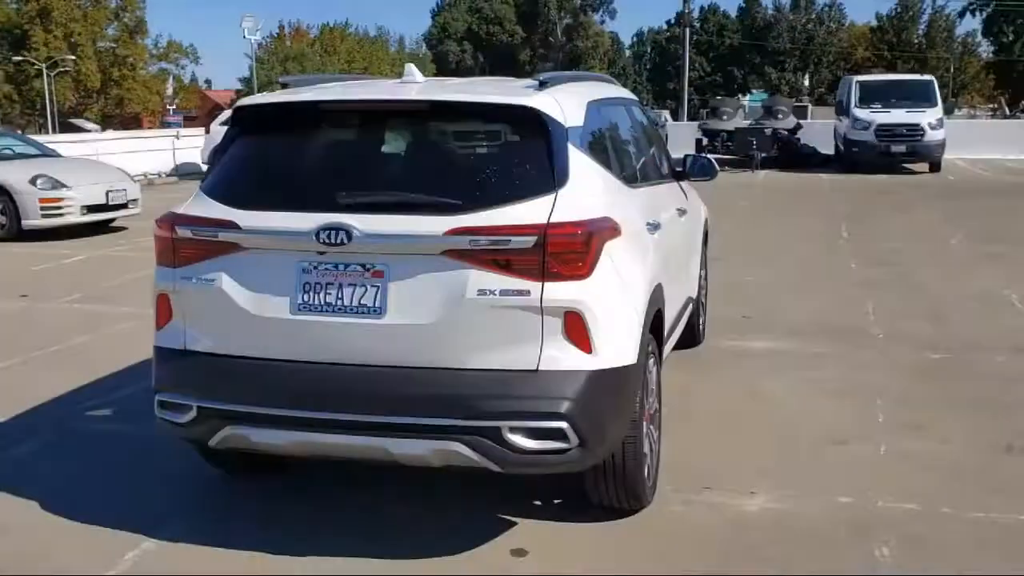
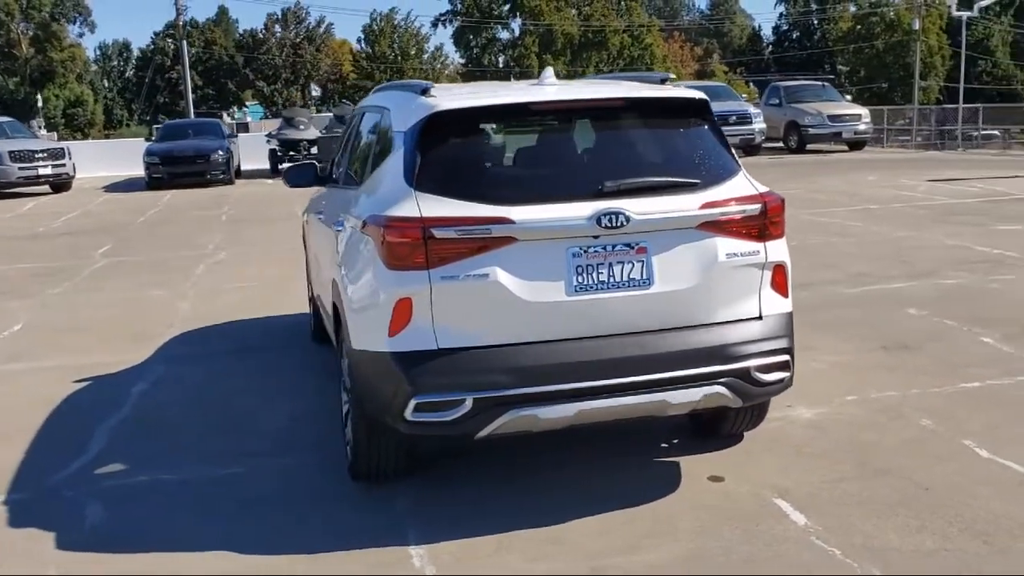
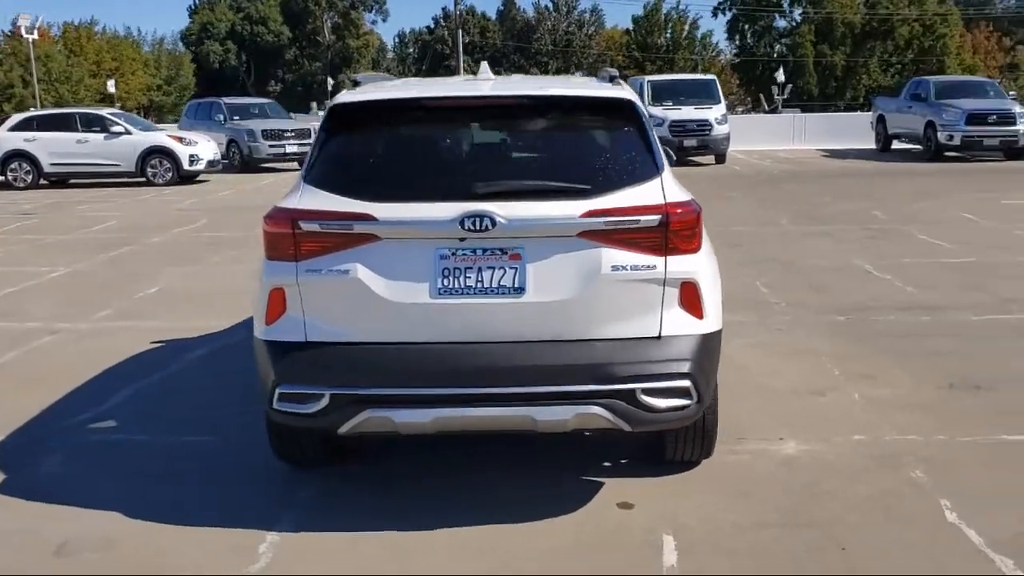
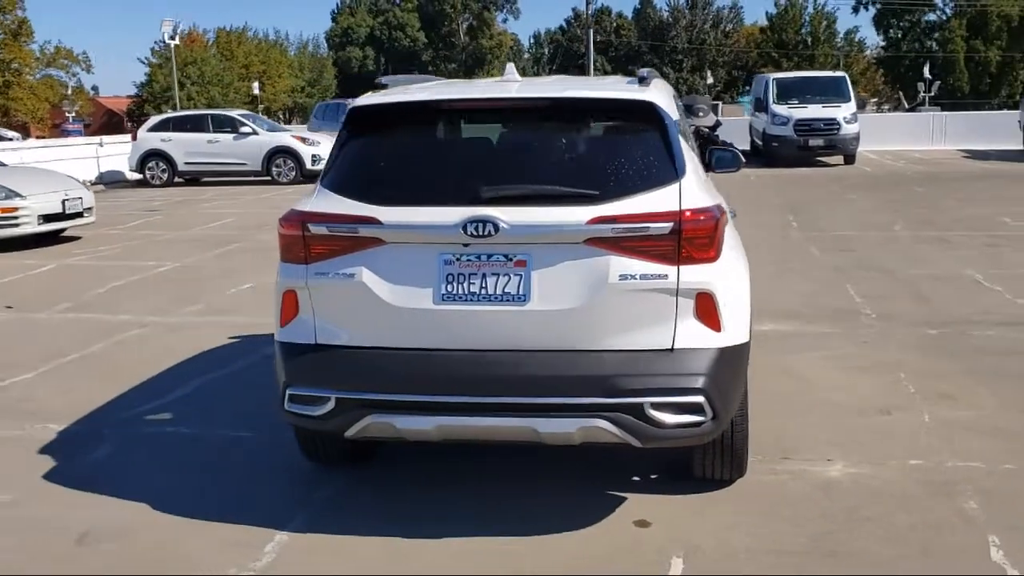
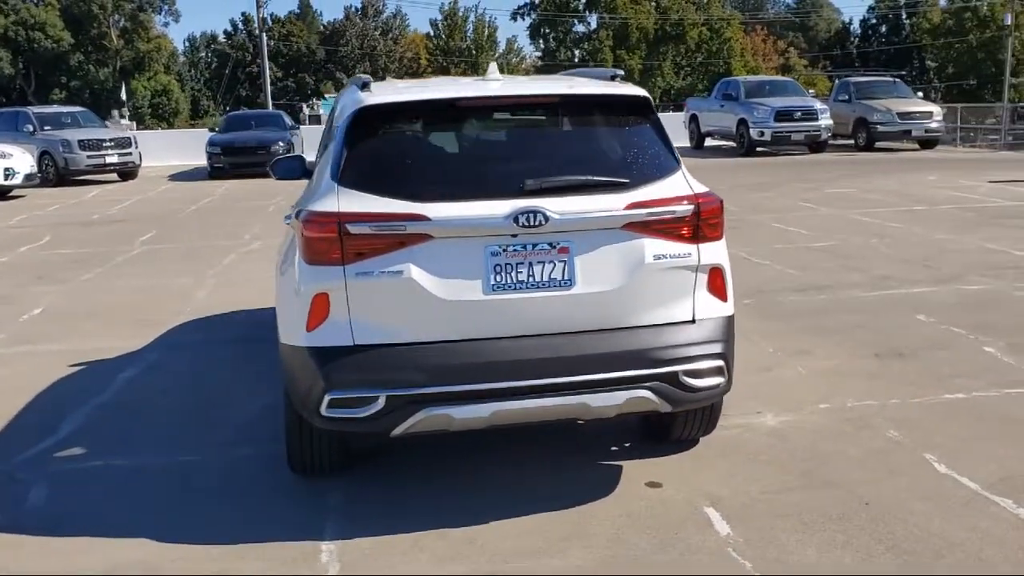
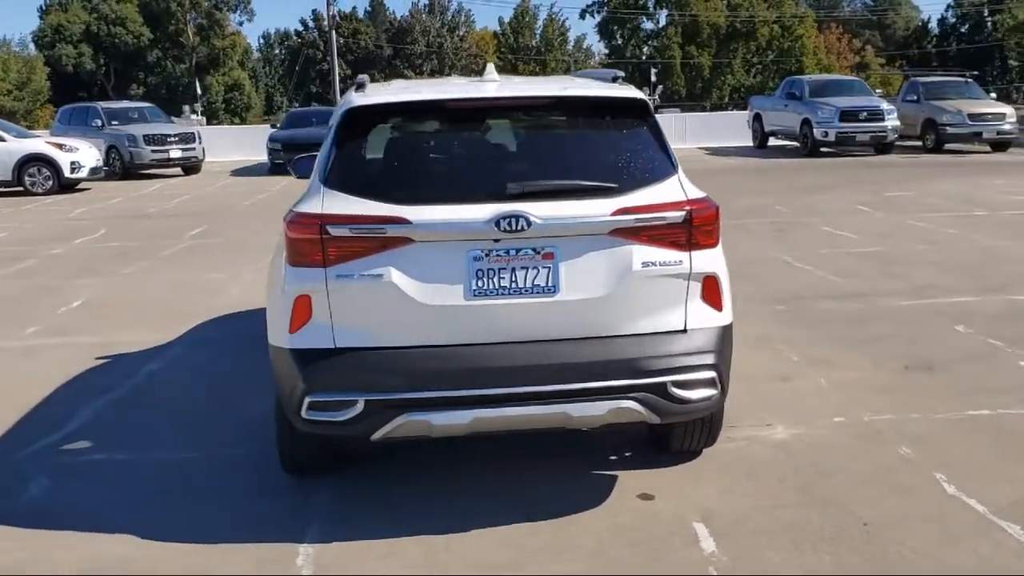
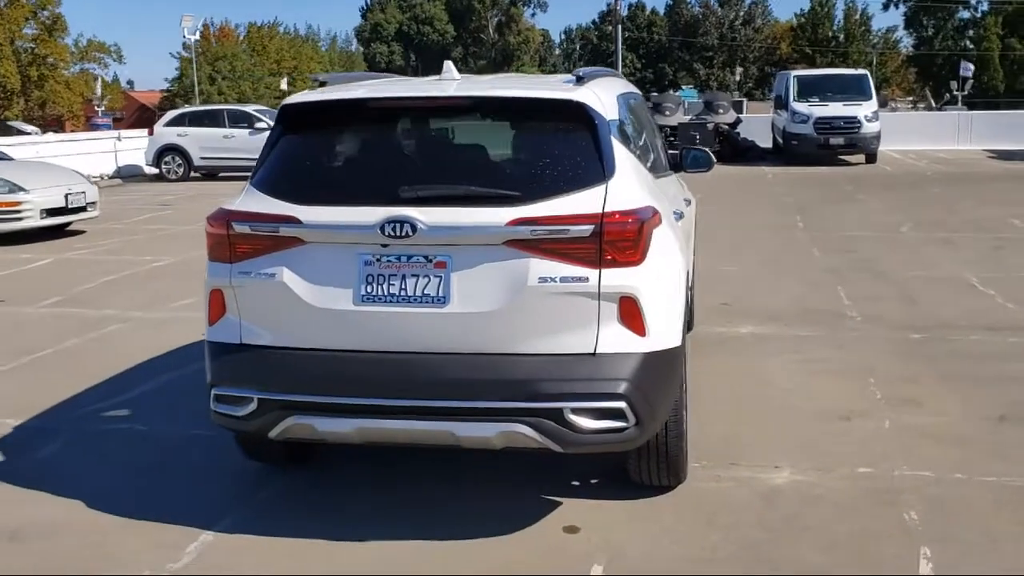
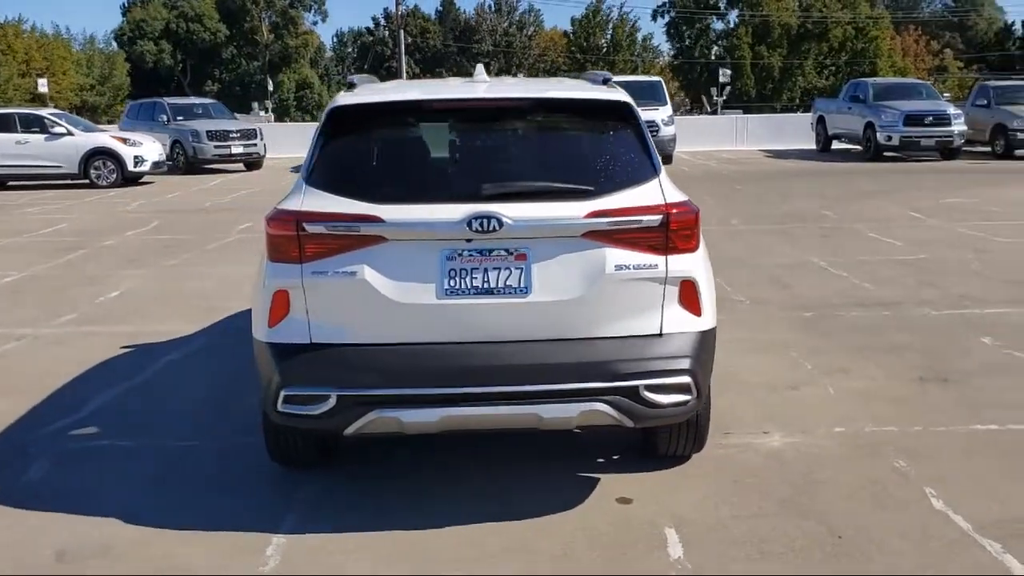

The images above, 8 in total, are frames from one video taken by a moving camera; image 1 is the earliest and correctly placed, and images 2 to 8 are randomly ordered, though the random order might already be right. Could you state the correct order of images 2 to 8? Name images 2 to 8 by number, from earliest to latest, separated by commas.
7, 4, 3, 8, 6, 5, 2
